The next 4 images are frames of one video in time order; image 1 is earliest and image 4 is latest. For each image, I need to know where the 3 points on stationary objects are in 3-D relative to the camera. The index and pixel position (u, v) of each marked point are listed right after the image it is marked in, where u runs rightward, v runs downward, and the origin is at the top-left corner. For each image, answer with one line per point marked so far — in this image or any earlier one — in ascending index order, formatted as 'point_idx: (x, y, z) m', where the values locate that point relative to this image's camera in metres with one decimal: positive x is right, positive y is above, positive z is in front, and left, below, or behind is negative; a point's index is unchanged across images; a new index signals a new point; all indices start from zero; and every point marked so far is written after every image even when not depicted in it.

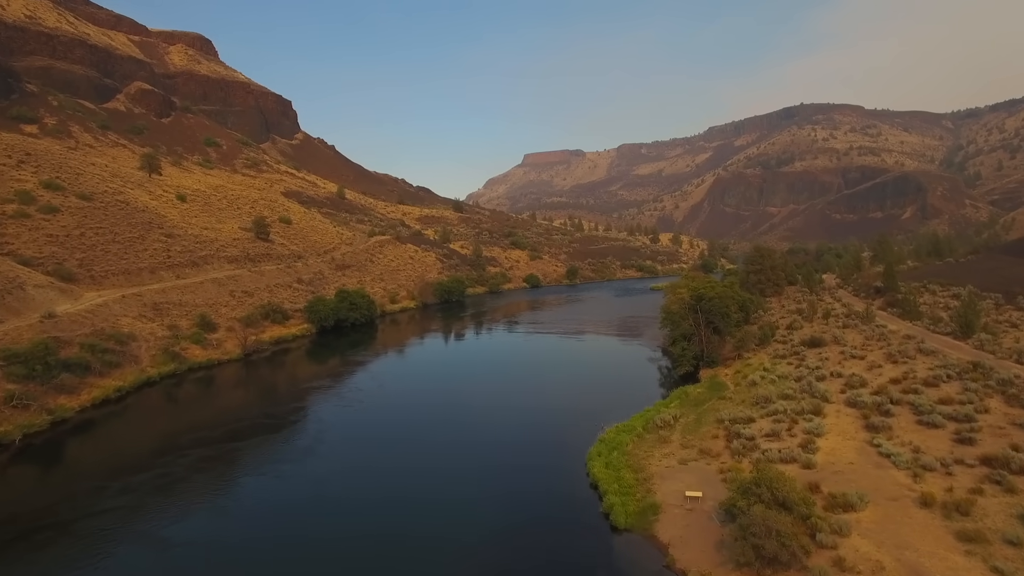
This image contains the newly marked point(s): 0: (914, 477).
0: (+10.1, -4.8, +13.5) m
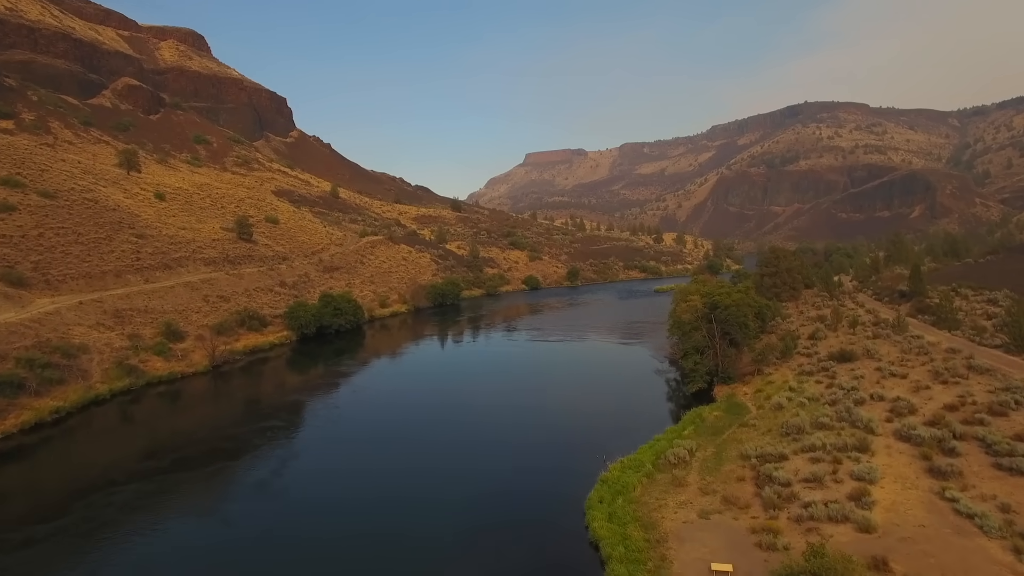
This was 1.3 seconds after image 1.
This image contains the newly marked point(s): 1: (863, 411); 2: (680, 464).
0: (+9.6, -5.1, +10.3) m
1: (+12.0, -4.2, +18.4) m
2: (+5.3, -5.6, +17.0) m
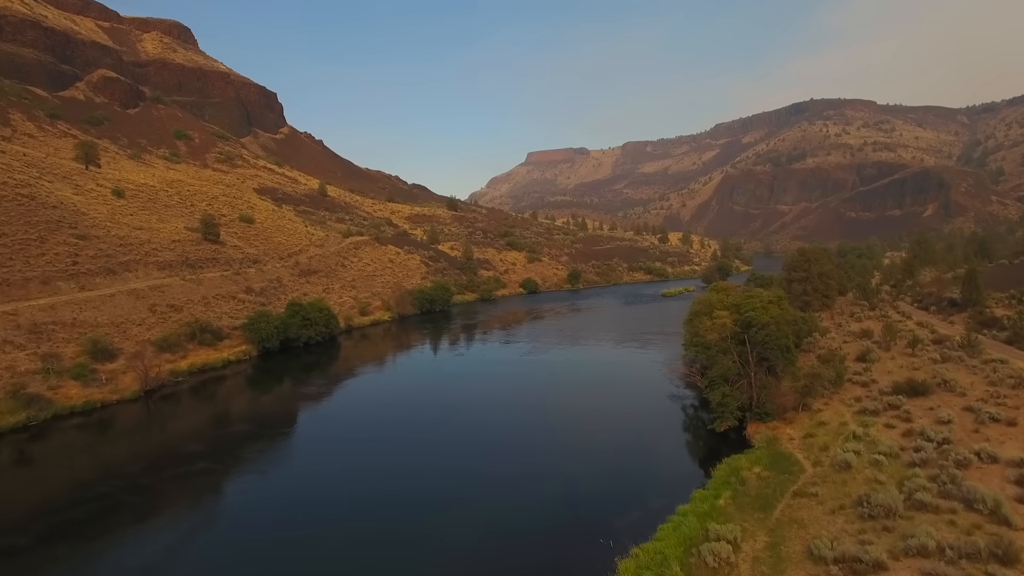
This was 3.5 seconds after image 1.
0: (+8.9, -5.6, +5.0) m
1: (+11.3, -4.8, +13.1) m
2: (+4.6, -6.1, +11.7) m
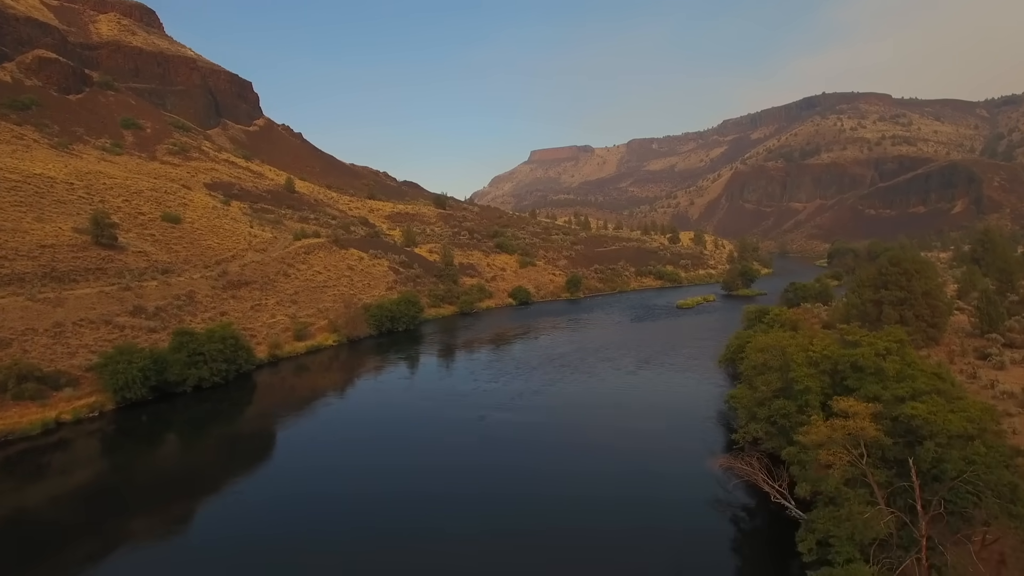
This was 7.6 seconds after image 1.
0: (+6.8, -6.8, -6.3) m
1: (+9.3, -6.0, +1.8) m
2: (+2.6, -7.3, +0.5) m
